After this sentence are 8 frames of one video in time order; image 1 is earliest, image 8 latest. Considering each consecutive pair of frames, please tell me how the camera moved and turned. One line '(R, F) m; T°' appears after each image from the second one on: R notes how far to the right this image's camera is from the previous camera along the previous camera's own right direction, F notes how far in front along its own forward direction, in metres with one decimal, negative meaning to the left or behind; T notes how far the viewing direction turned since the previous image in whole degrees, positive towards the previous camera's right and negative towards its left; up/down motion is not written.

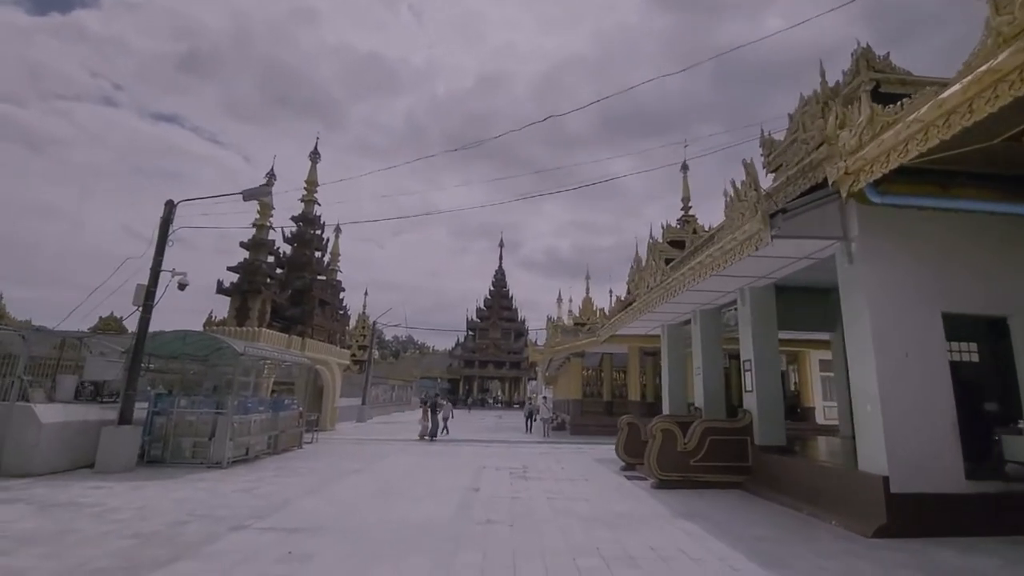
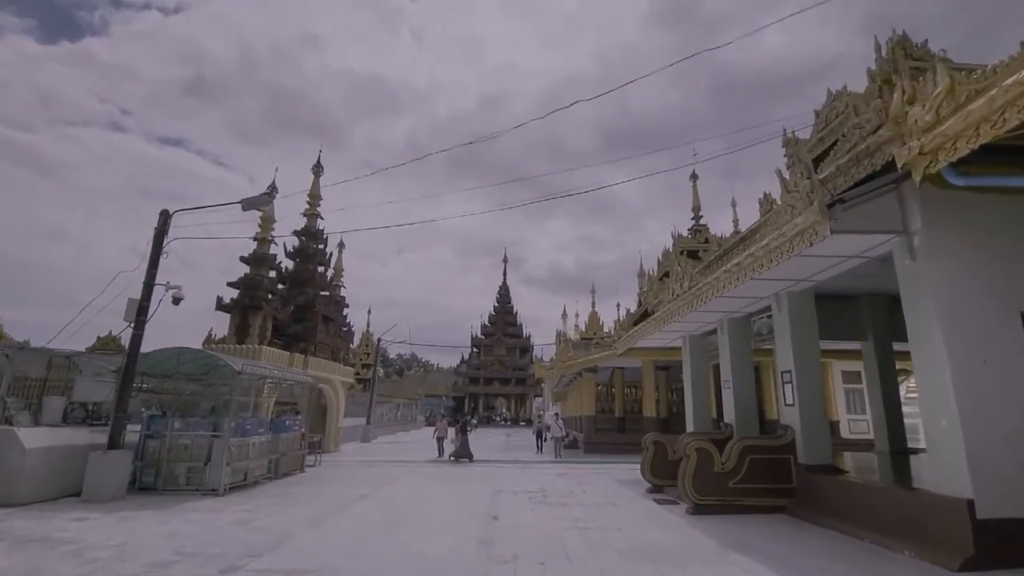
(-0.3, +0.6) m; 0°
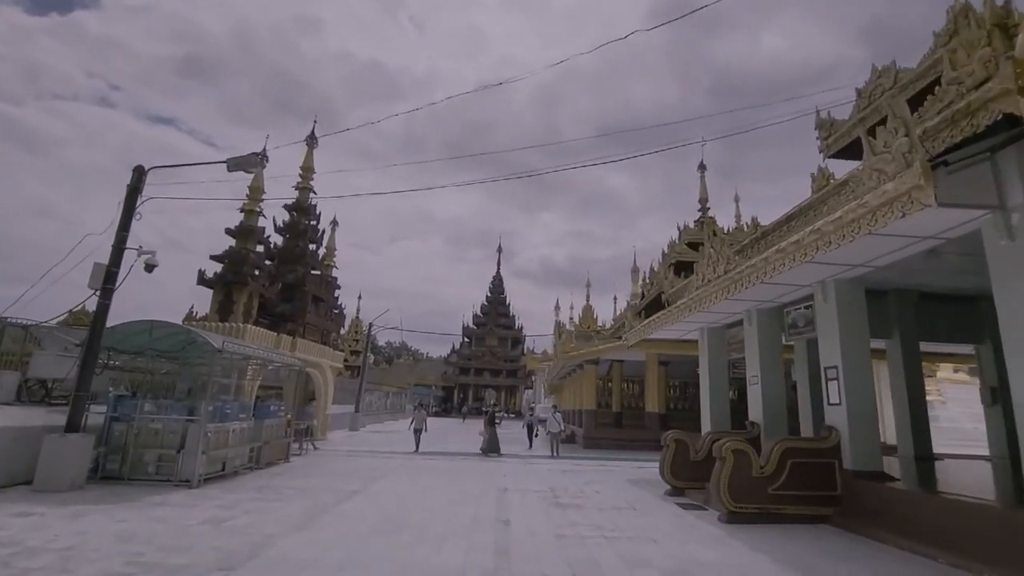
(-0.4, +0.9) m; +1°
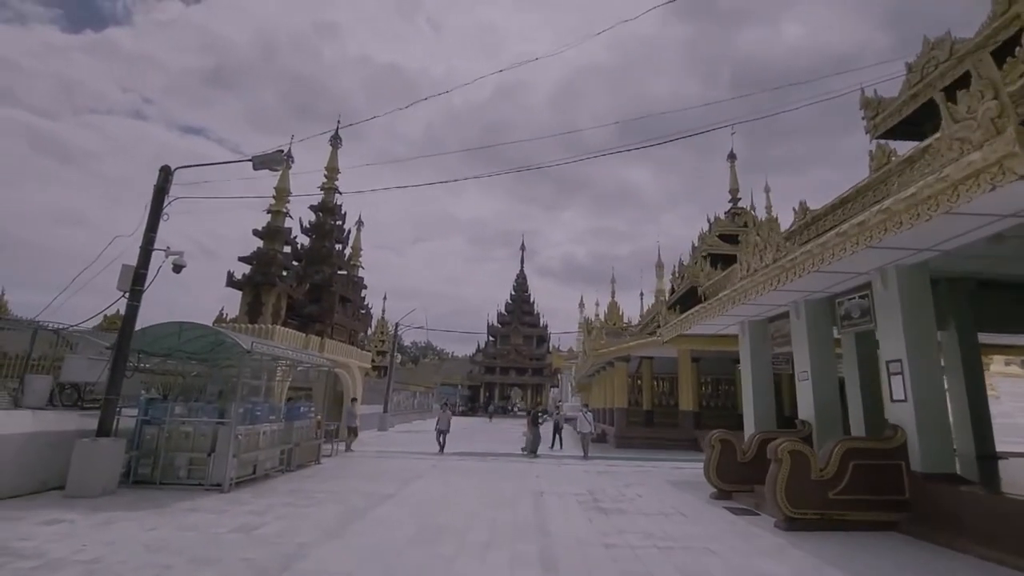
(-0.2, +0.3) m; -3°
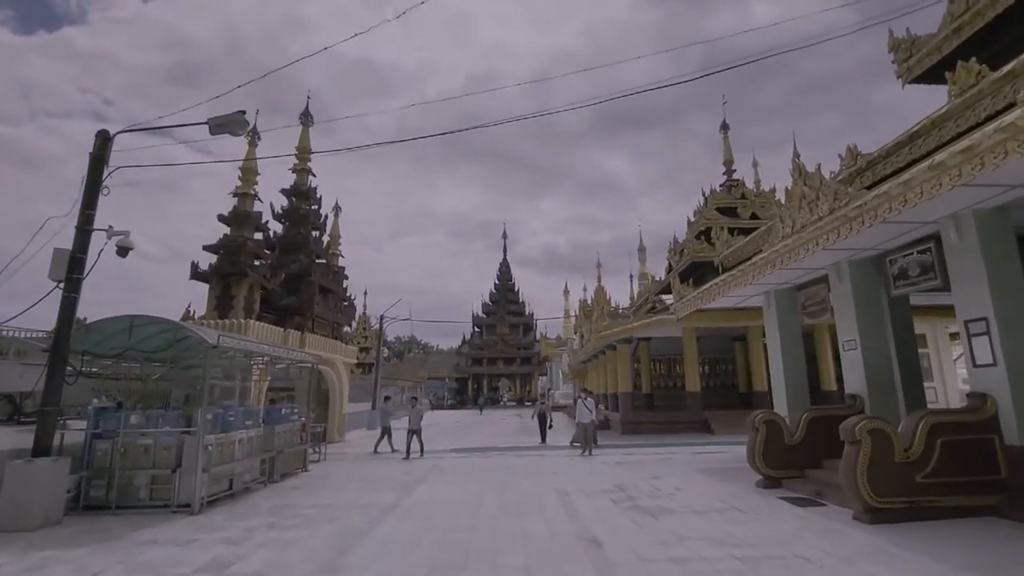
(-0.5, +1.1) m; +2°
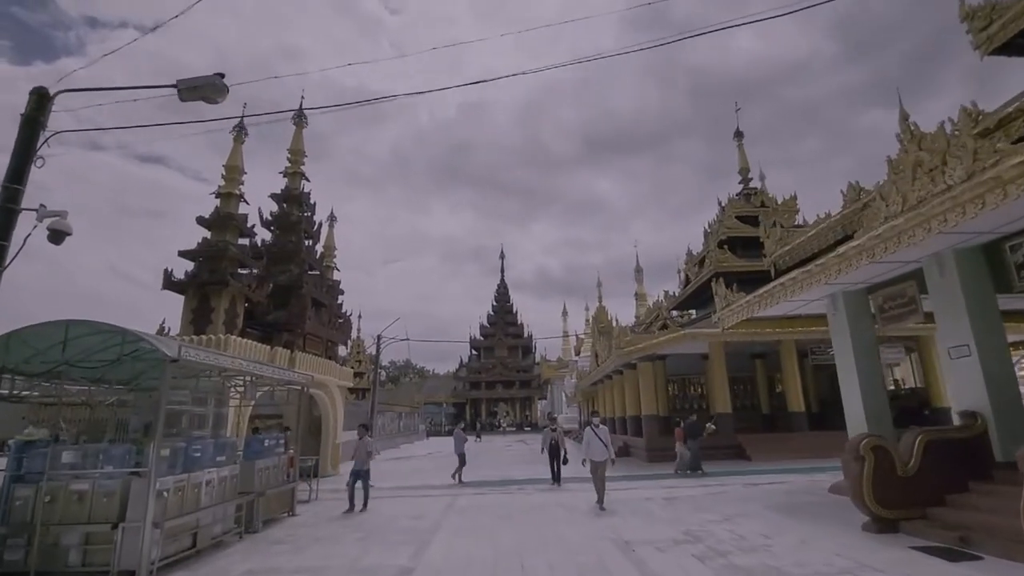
(-0.6, +1.5) m; +1°
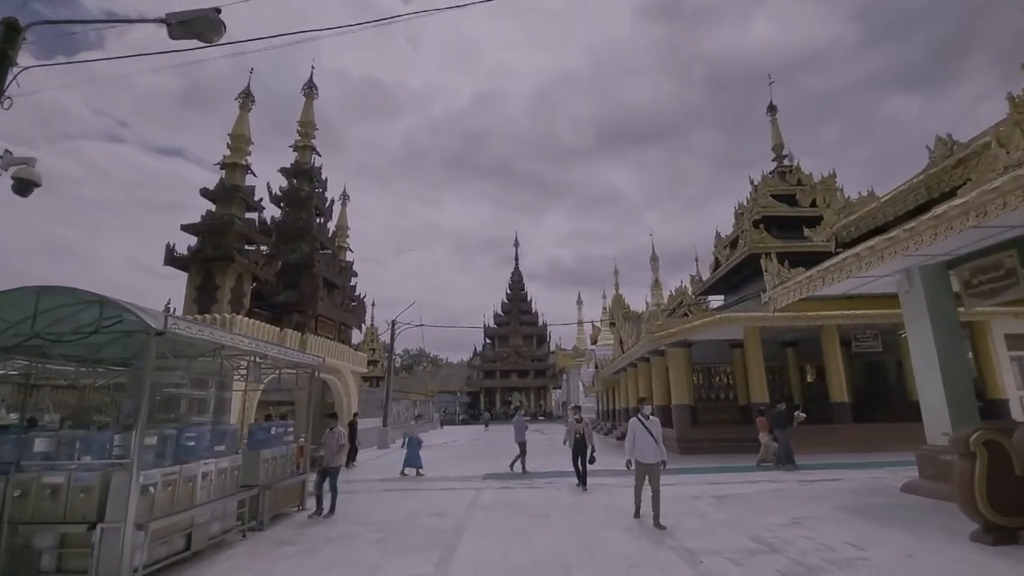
(-0.3, +0.9) m; -1°
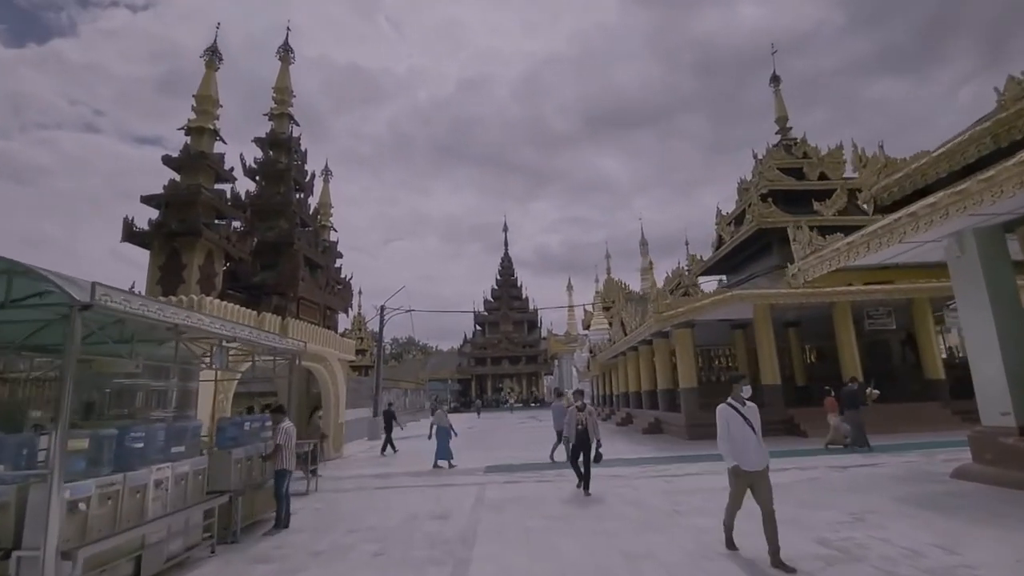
(-0.3, +0.9) m; +1°
